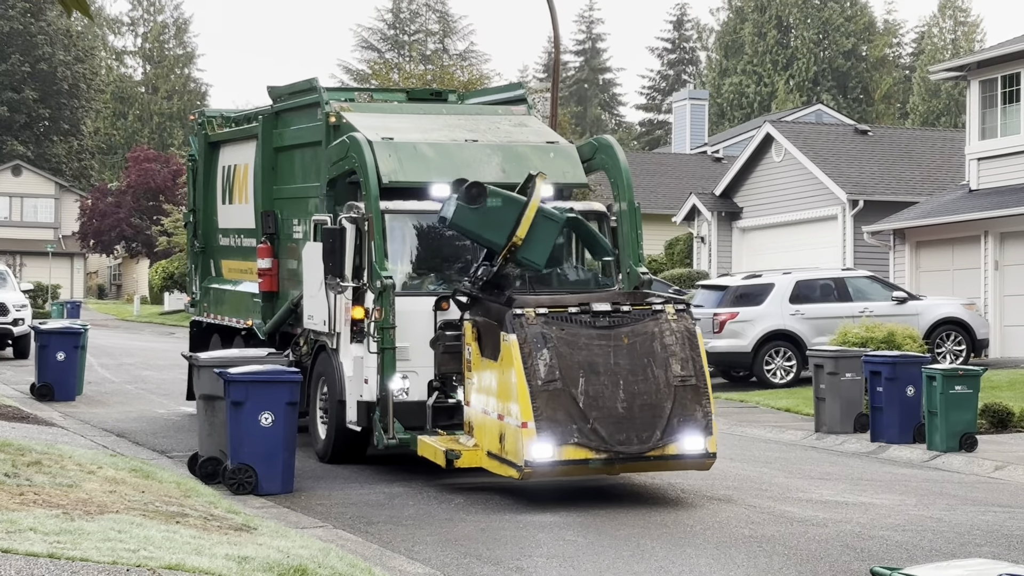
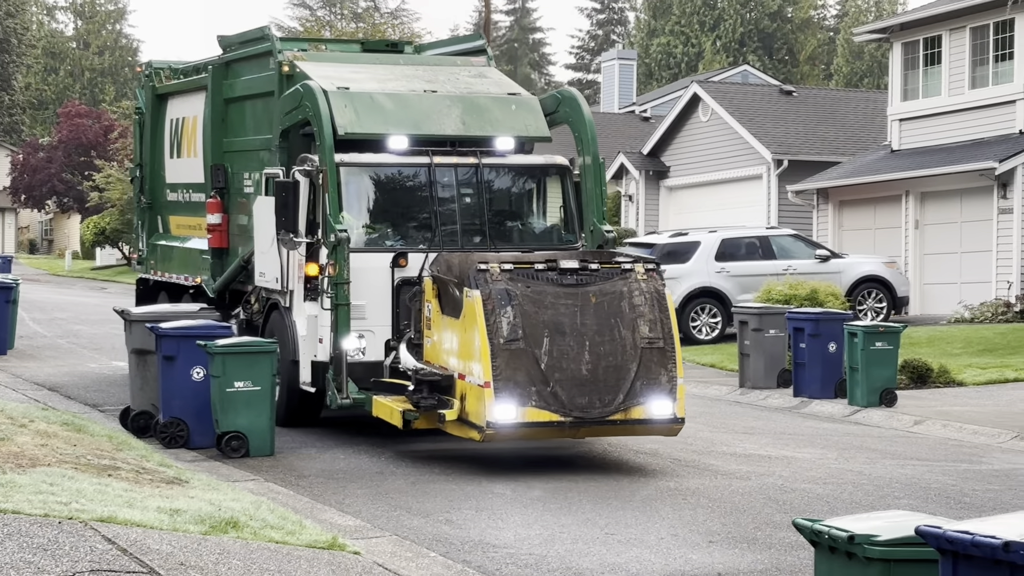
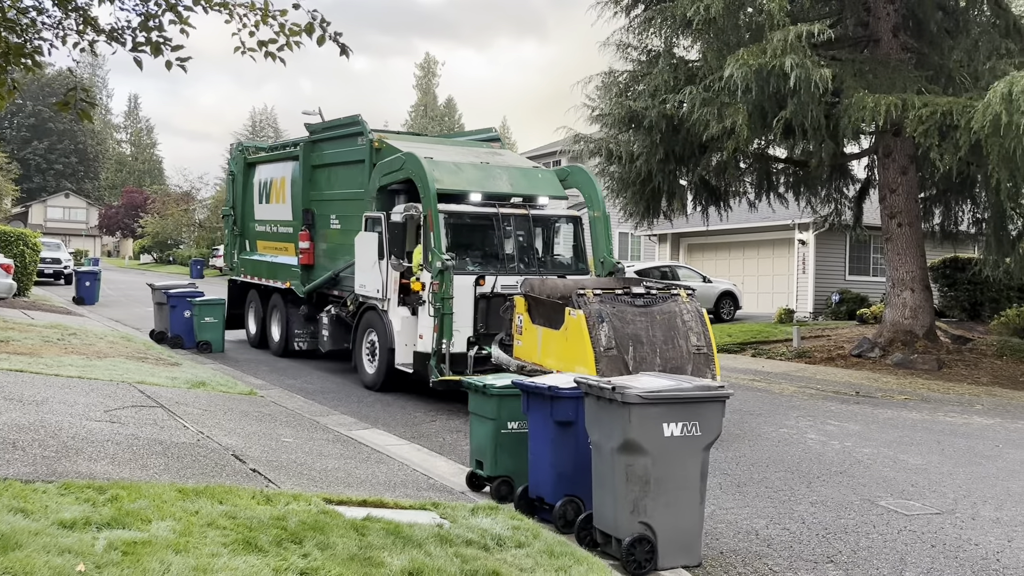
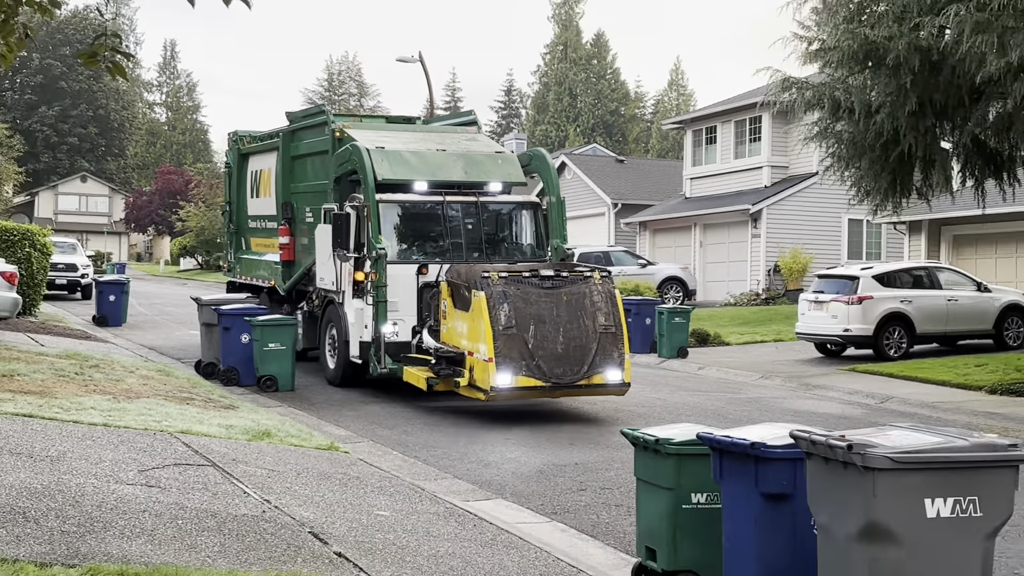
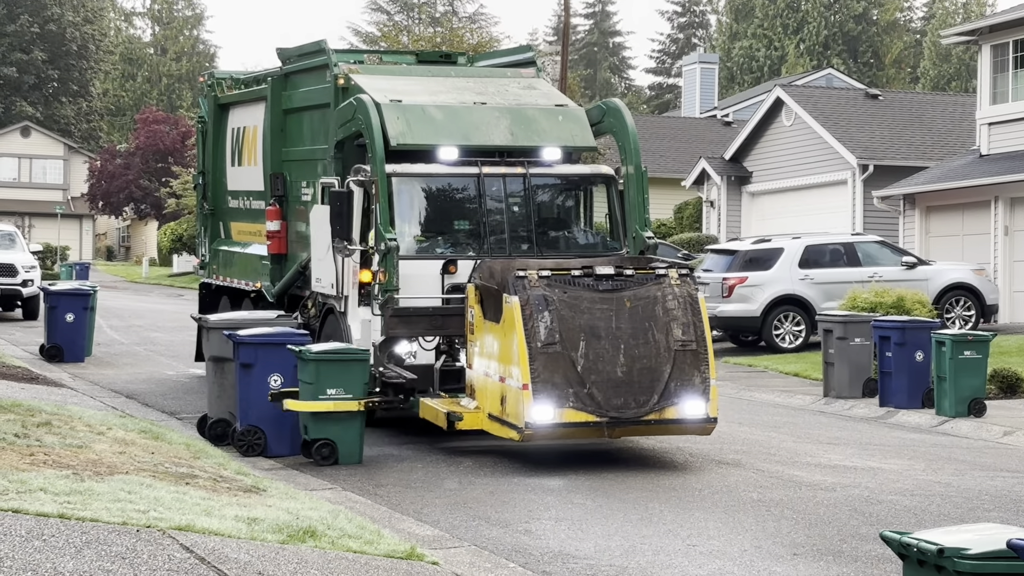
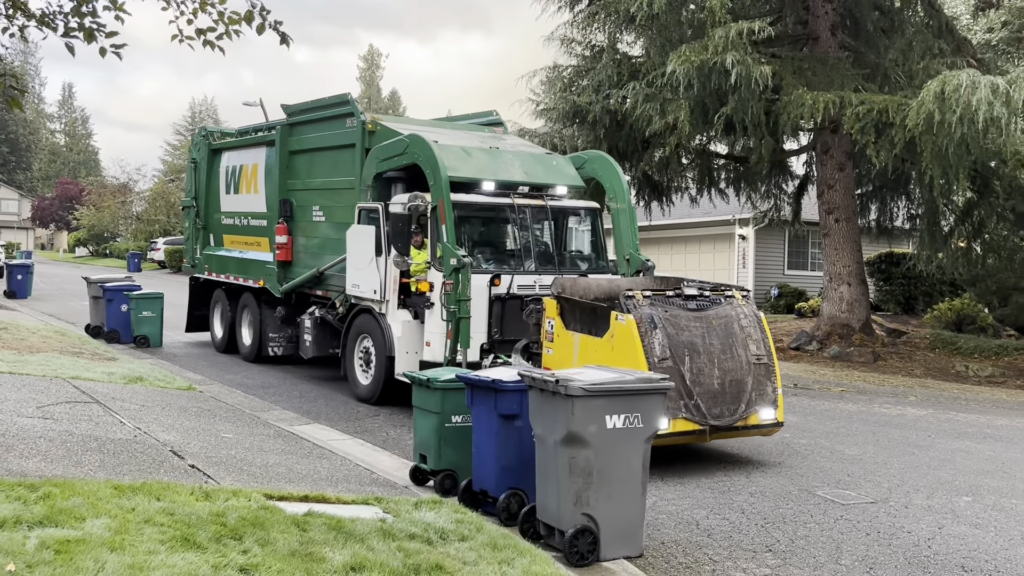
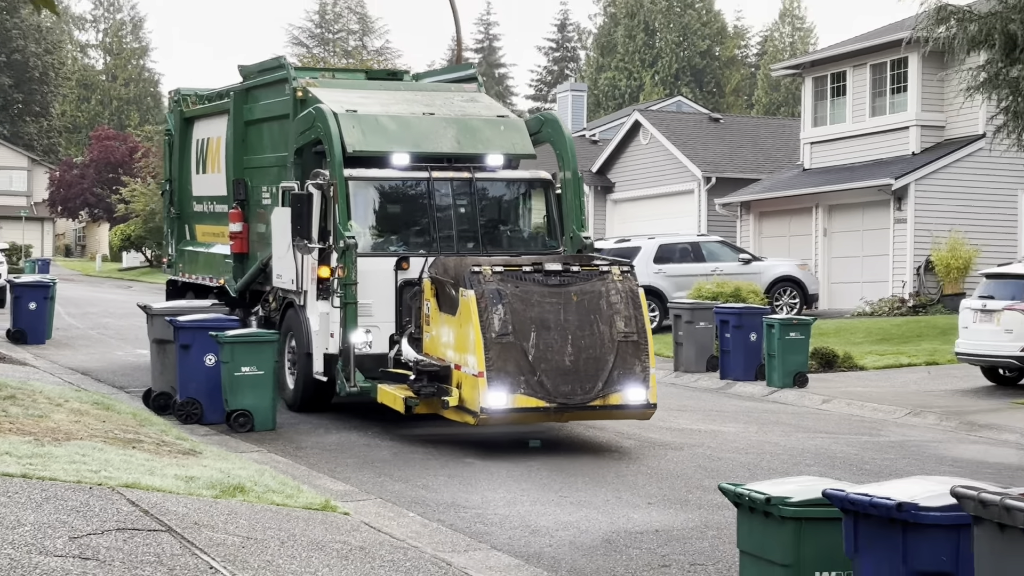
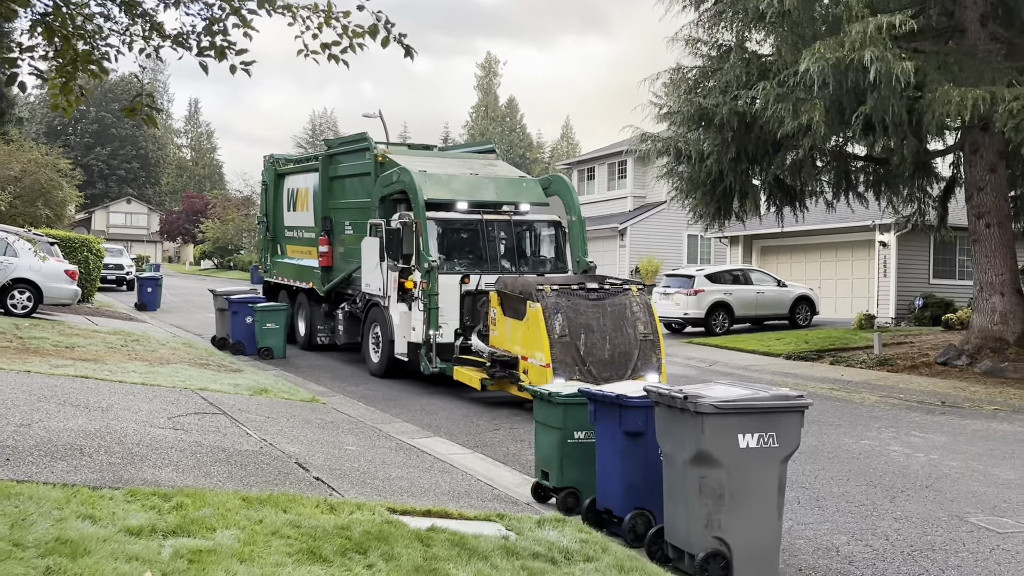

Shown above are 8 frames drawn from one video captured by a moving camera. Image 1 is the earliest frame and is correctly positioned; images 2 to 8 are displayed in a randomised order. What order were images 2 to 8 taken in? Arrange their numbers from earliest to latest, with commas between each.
5, 2, 7, 4, 8, 3, 6
